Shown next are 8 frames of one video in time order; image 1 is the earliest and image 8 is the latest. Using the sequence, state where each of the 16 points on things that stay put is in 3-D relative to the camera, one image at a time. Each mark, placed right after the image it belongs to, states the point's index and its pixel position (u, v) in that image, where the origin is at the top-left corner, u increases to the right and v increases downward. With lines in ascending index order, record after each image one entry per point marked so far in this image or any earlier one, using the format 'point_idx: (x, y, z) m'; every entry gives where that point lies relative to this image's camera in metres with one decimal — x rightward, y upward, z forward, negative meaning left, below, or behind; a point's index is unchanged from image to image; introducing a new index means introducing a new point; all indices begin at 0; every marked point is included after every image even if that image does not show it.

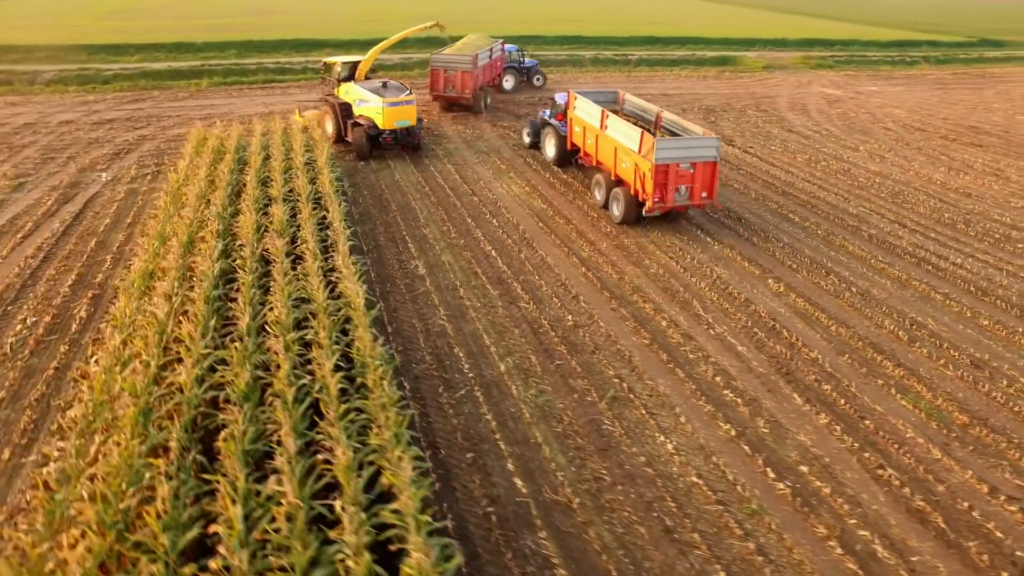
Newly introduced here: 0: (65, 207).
0: (-6.9, +1.2, +11.3) m
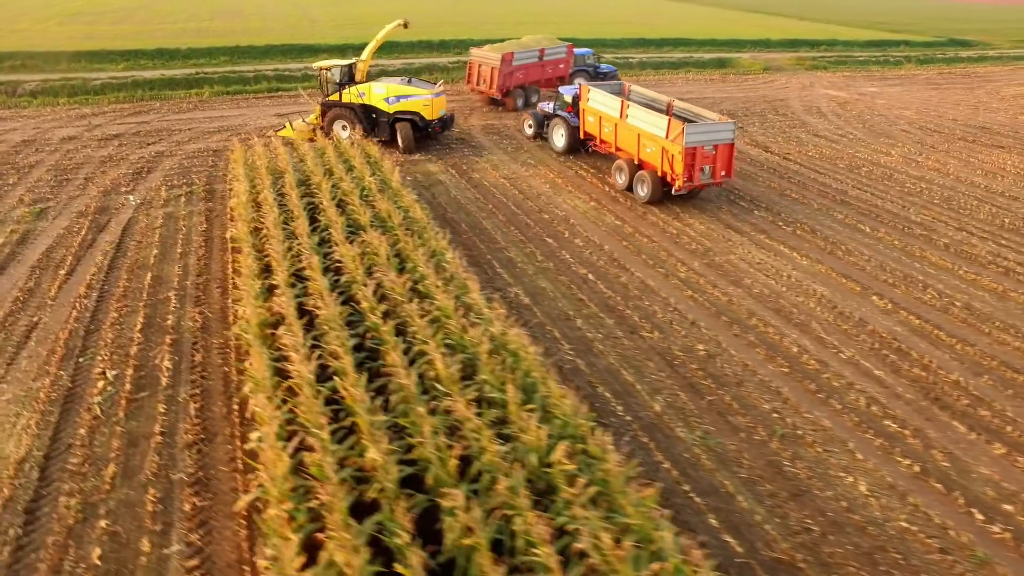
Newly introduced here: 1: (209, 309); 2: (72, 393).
0: (-5.8, +0.7, +10.3) m
1: (-3.4, -0.2, +7.8) m
2: (-4.1, -1.0, +6.5) m
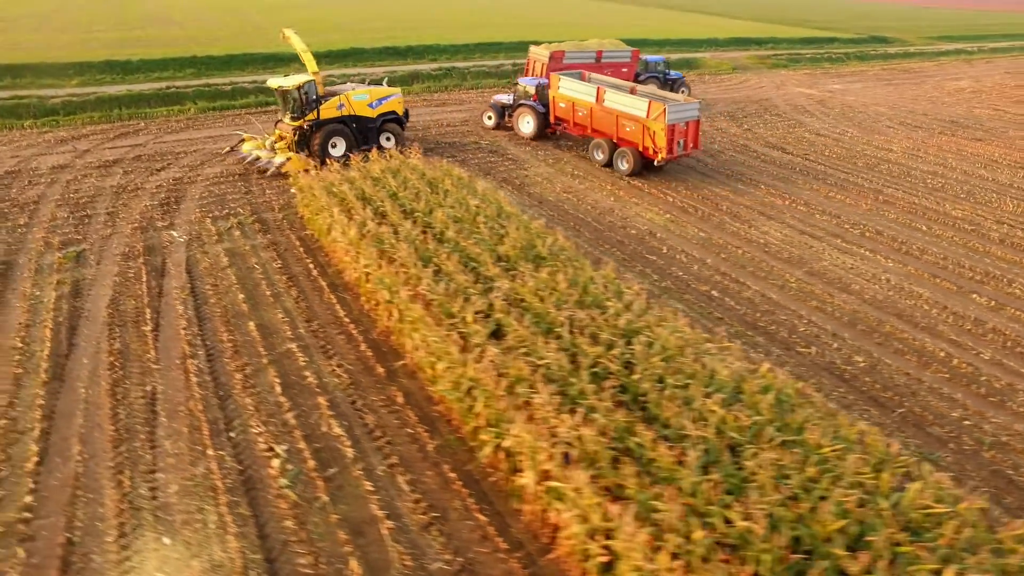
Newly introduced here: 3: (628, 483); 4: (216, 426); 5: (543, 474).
0: (-4.5, +0.1, +9.1) m
1: (-1.6, -0.7, +7.0) m
2: (-2.1, -1.5, +5.6) m
3: (+0.8, -1.2, +4.5) m
4: (-2.6, -1.2, +6.2) m
5: (+0.3, -1.3, +4.9) m
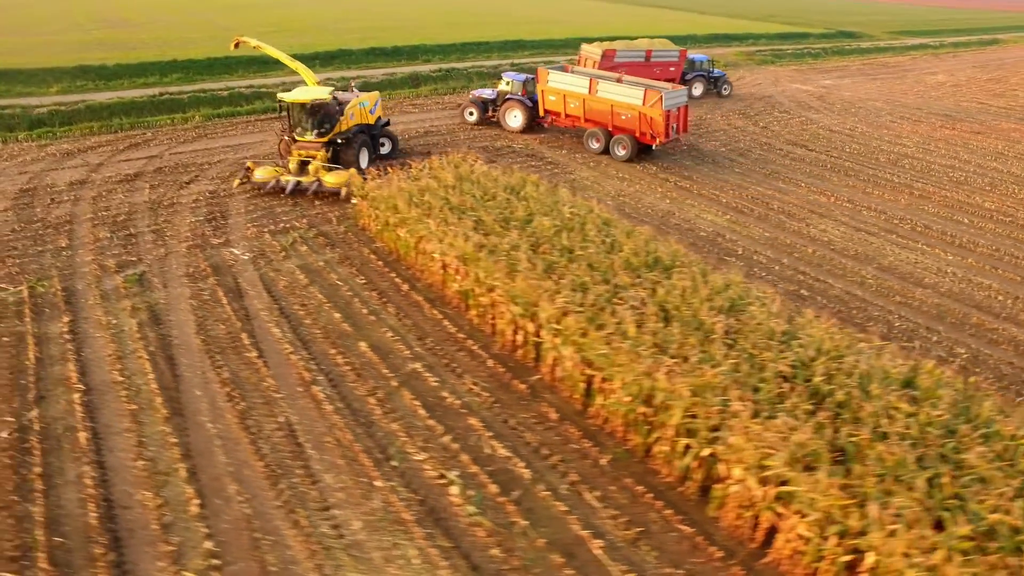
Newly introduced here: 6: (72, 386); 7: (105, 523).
0: (-3.3, -0.2, +8.7) m
1: (-0.3, -0.9, +6.8) m
2: (-0.6, -1.7, +5.4) m
3: (+2.3, -1.3, +4.6) m
4: (-1.2, -1.4, +6.0) m
5: (+1.8, -1.3, +4.9) m
6: (-4.7, -1.1, +7.4) m
7: (-3.3, -1.9, +5.5) m
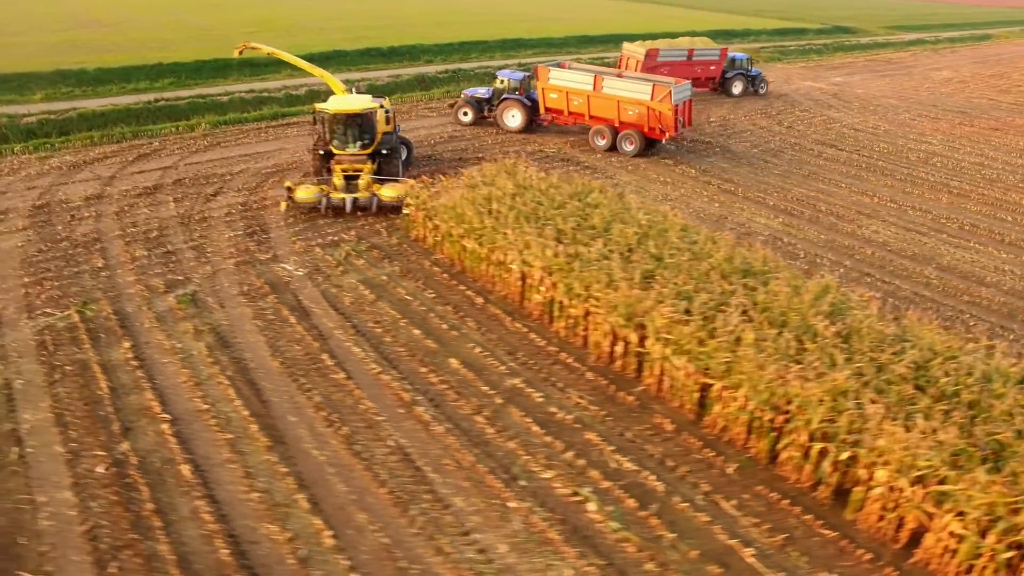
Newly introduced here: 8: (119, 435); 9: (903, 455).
0: (-2.4, -0.4, +8.6) m
1: (+0.7, -1.0, +6.9) m
2: (+0.5, -1.9, +5.4) m
3: (+3.5, -1.4, +4.7) m
4: (-0.1, -1.6, +5.9) m
5: (+2.9, -1.4, +5.0) m
6: (-3.7, -1.3, +7.2) m
7: (-2.1, -2.1, +5.4) m
8: (-4.0, -1.5, +7.0) m
9: (+2.8, -1.3, +5.0) m
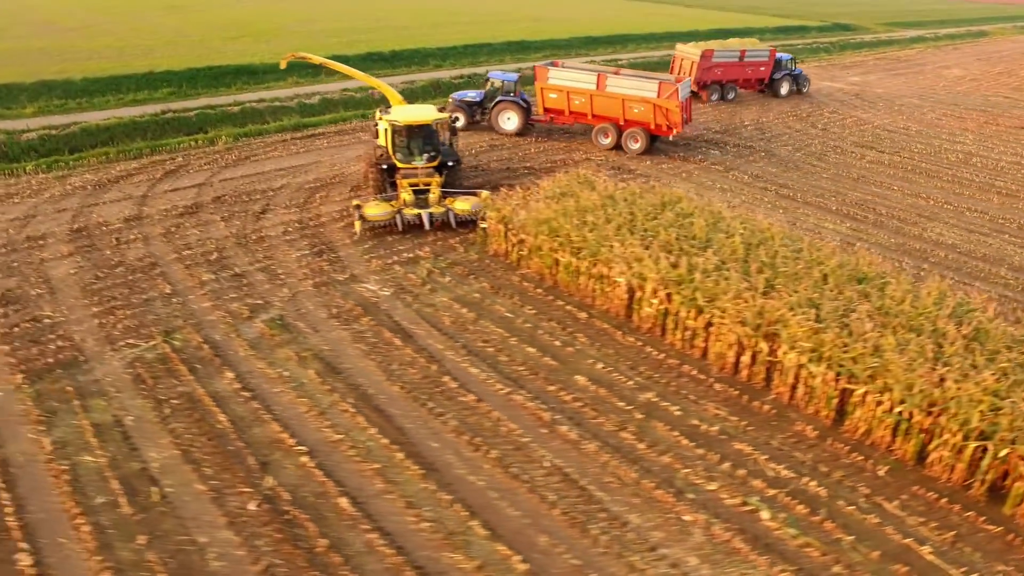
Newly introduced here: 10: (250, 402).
0: (-1.1, -0.7, +8.6) m
1: (+2.1, -1.2, +7.1) m
2: (+2.0, -2.0, +5.7) m
3: (+5.0, -1.4, +5.1) m
4: (+1.4, -1.8, +6.2) m
5: (+4.4, -1.5, +5.4) m
6: (-2.3, -1.7, +7.2) m
7: (-0.6, -2.4, +5.5) m
8: (-2.6, -1.8, +7.0) m
9: (+4.4, -1.4, +5.4) m
10: (-3.1, -1.3, +8.0) m
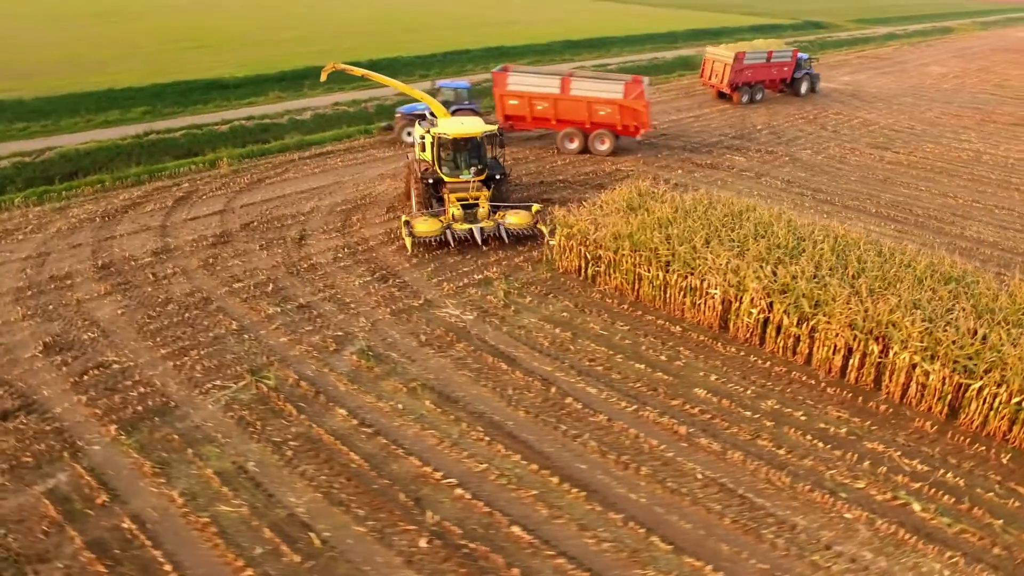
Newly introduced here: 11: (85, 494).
0: (+0.2, -1.0, +8.9) m
1: (+3.6, -1.3, +7.6) m
2: (+3.7, -2.2, +6.2) m
3: (+6.6, -1.4, +5.9) m
4: (+3.0, -2.0, +6.6) m
5: (+6.0, -1.5, +6.1) m
6: (-0.8, -2.1, +7.3) m
7: (+1.1, -2.7, +5.8) m
8: (-1.0, -2.2, +7.1) m
9: (+6.0, -1.4, +6.1) m
10: (-1.6, -1.8, +8.1) m
11: (-4.8, -2.3, +7.8) m
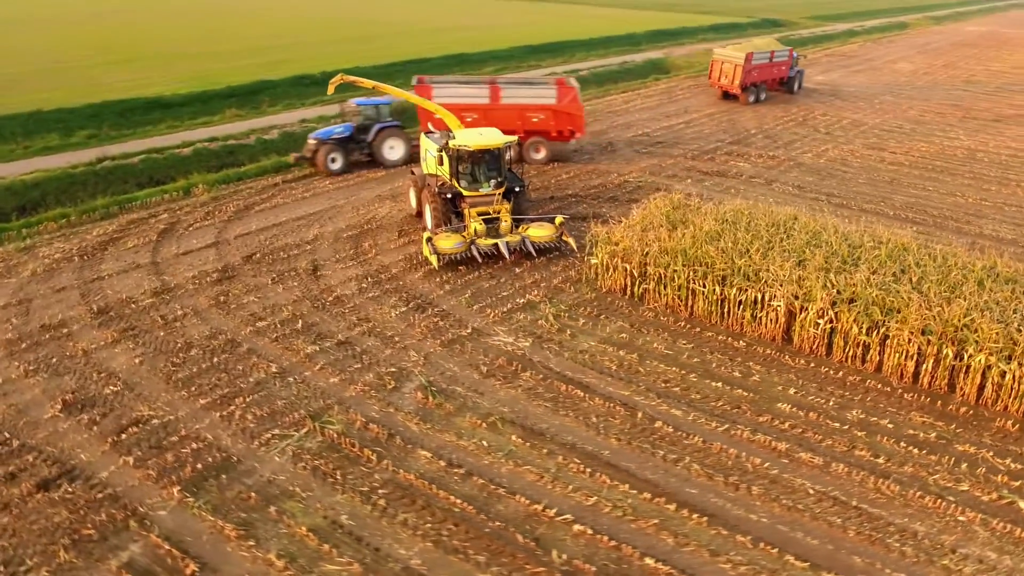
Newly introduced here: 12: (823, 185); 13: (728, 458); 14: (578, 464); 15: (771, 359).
0: (+1.2, -1.3, +8.9) m
1: (+4.7, -1.4, +8.0) m
2: (+5.0, -2.3, +6.6) m
3: (+7.9, -1.3, +6.6) m
4: (+4.2, -2.1, +7.0) m
5: (+7.3, -1.5, +6.8) m
6: (+0.4, -2.4, +7.3) m
7: (+2.5, -3.0, +6.0) m
8: (+0.2, -2.6, +7.0) m
9: (+7.2, -1.3, +6.8) m
10: (-0.5, -2.2, +7.9) m
11: (-3.6, -2.9, +7.3) m
12: (+5.8, +2.0, +13.2) m
13: (+2.4, -1.9, +7.7) m
14: (+0.7, -2.0, +7.9) m
15: (+3.3, -0.9, +9.1) m
